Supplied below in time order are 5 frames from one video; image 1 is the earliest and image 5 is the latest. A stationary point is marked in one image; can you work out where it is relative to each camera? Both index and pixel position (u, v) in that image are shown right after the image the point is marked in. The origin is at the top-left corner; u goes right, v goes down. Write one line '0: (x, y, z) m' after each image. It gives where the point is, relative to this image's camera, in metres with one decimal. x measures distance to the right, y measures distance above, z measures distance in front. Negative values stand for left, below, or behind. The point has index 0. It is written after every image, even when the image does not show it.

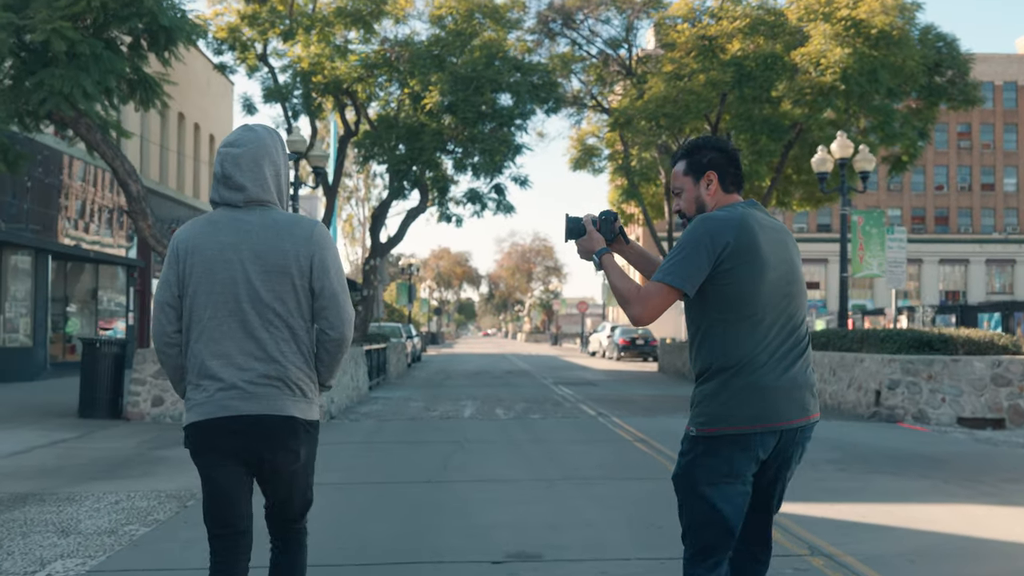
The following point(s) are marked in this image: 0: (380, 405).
0: (-2.3, -2.0, +17.3) m
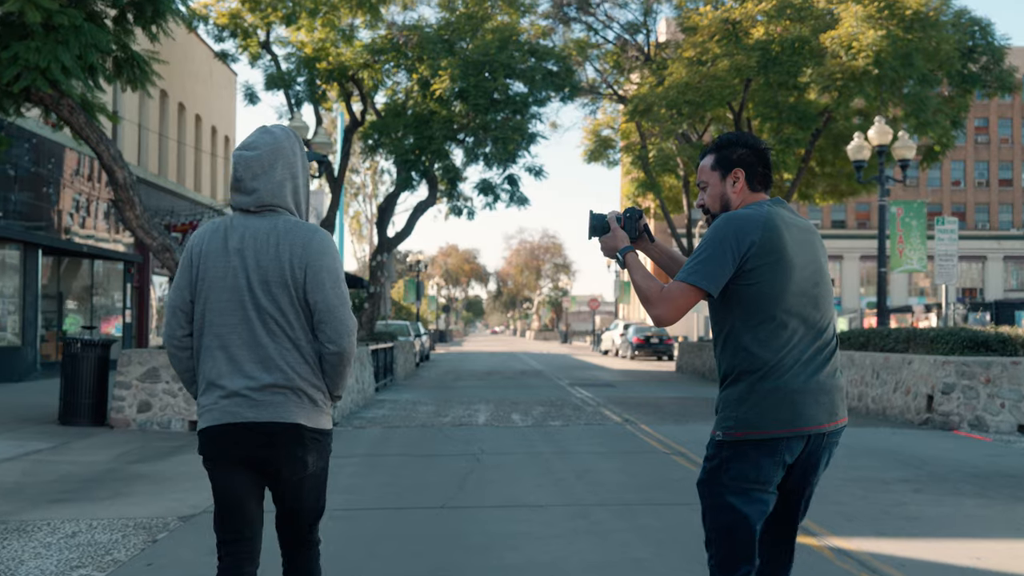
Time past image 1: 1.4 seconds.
0: (-2.0, -1.9, +16.1) m
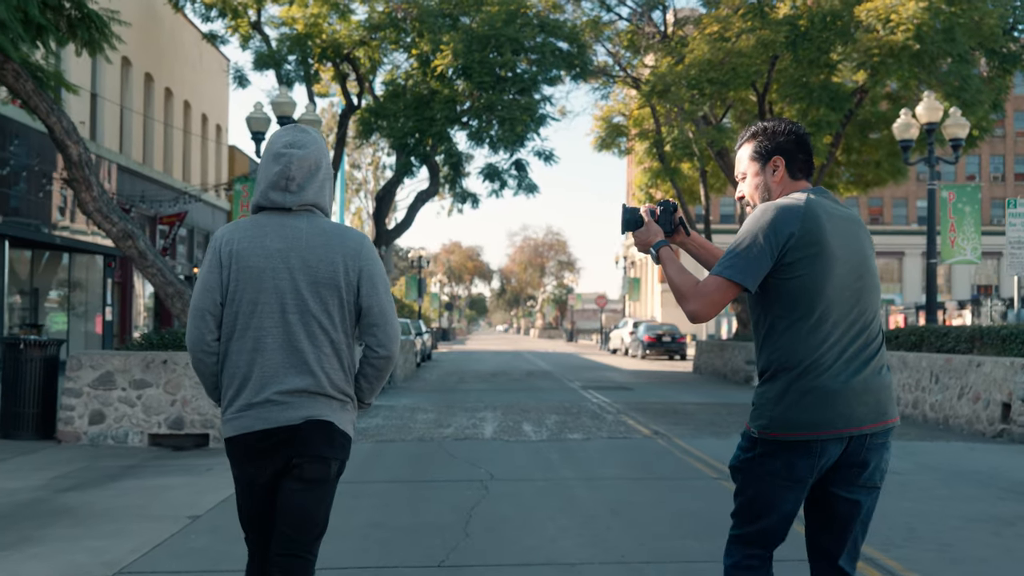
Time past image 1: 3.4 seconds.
0: (-1.8, -1.8, +14.2) m
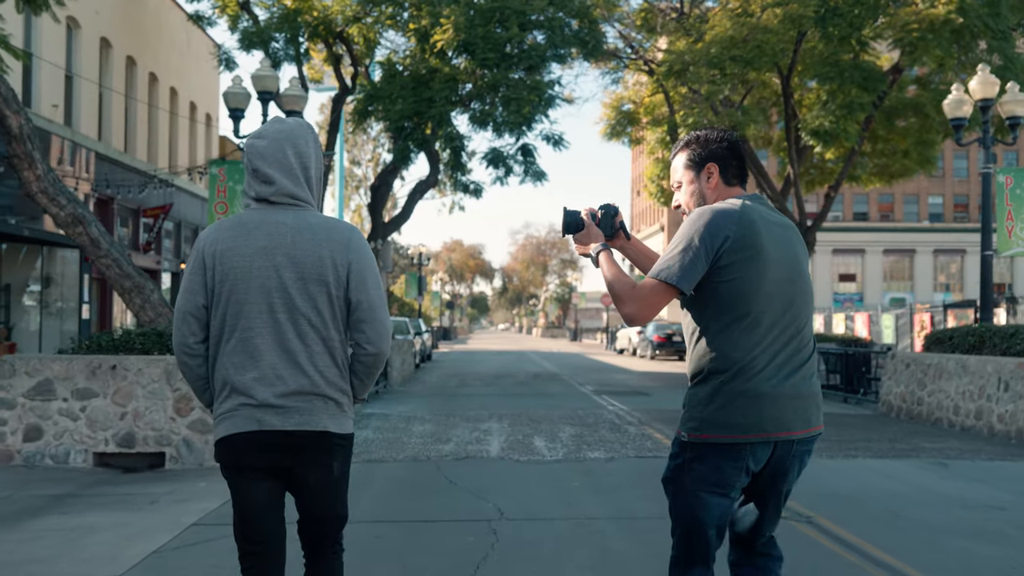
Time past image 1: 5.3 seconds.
0: (-1.7, -1.8, +12.5) m
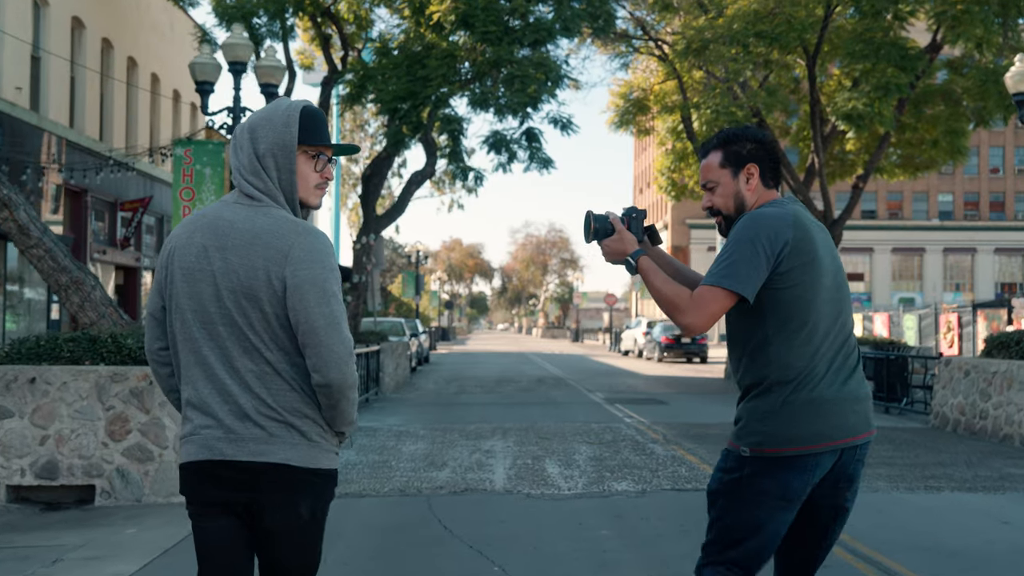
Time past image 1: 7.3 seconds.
0: (-1.7, -1.7, +10.7) m
